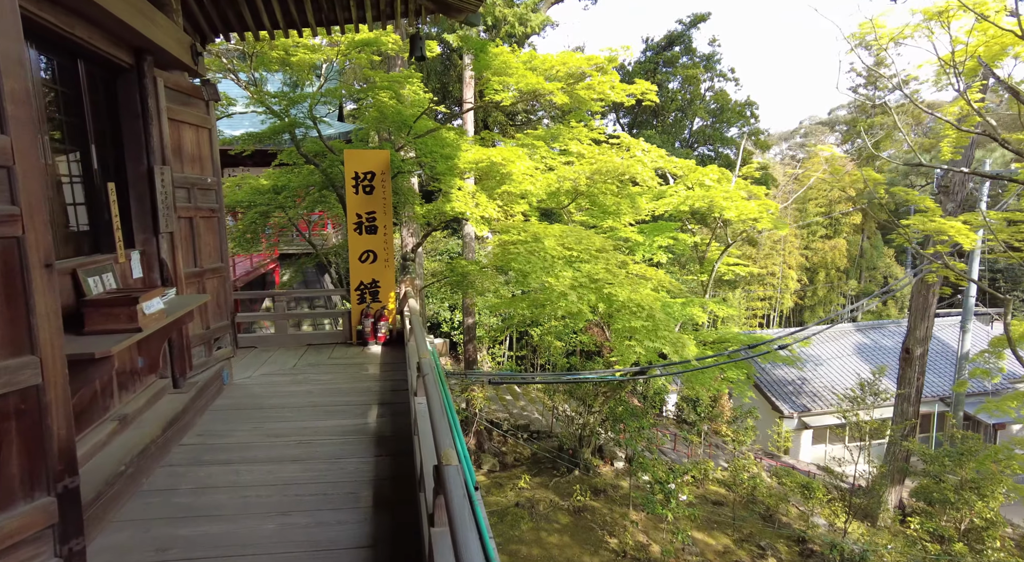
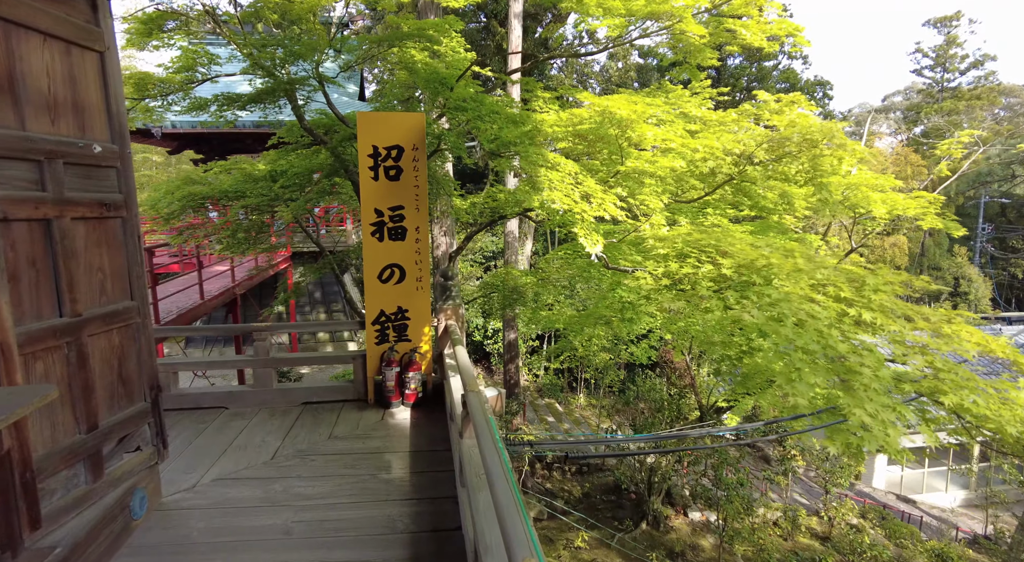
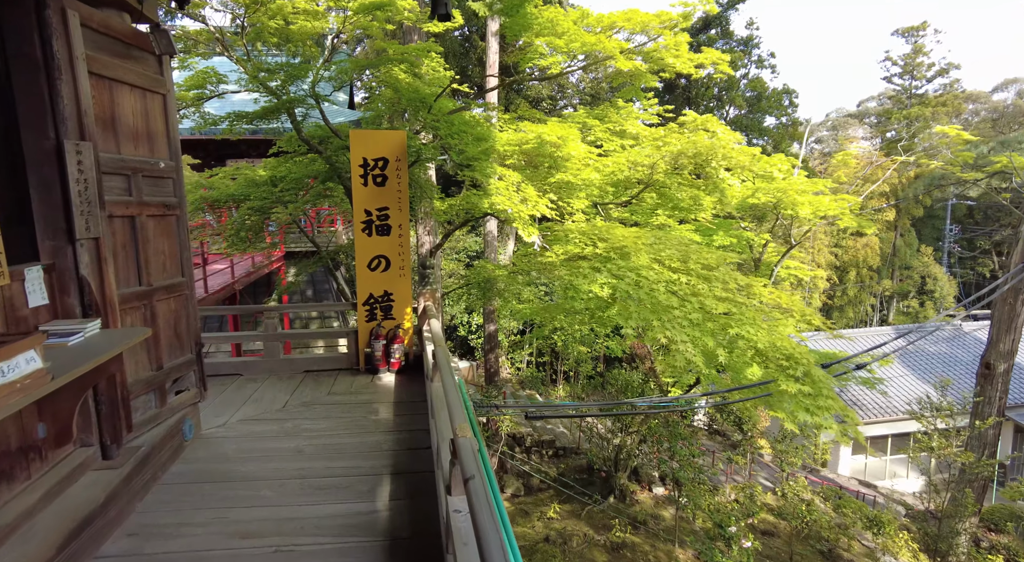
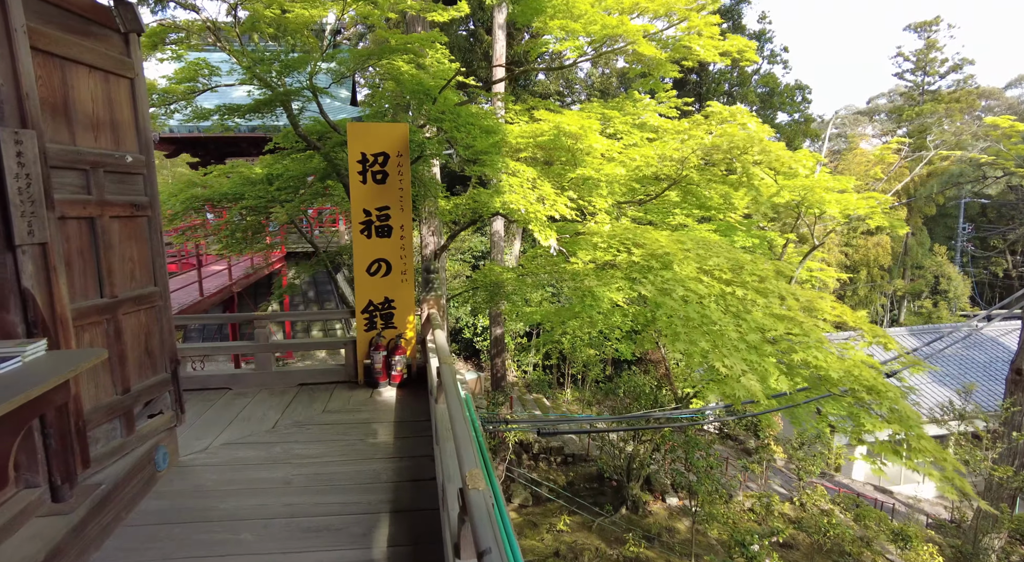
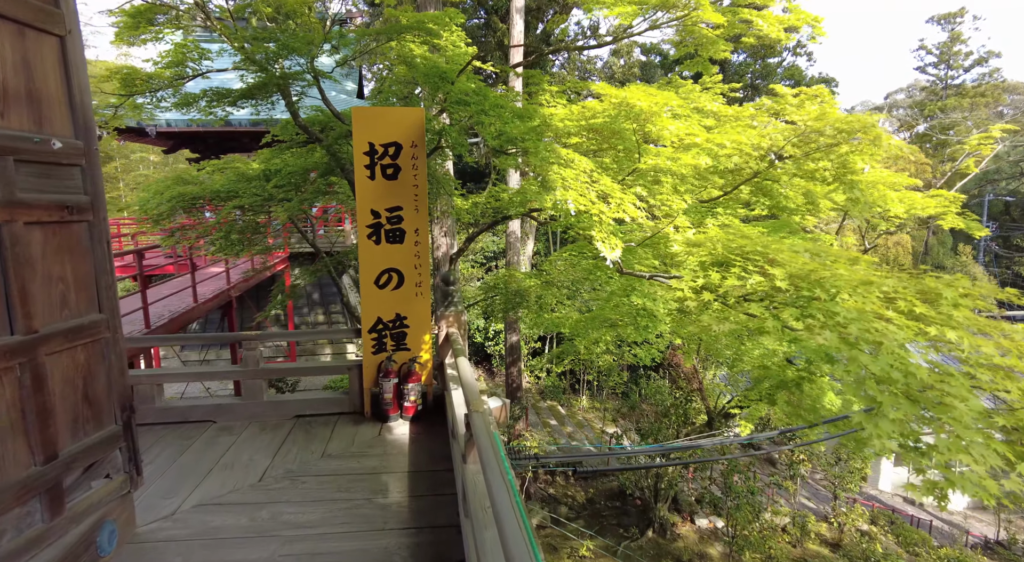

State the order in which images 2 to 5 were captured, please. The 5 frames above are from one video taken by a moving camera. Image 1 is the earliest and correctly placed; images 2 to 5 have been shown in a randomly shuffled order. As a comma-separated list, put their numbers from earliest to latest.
3, 4, 2, 5
